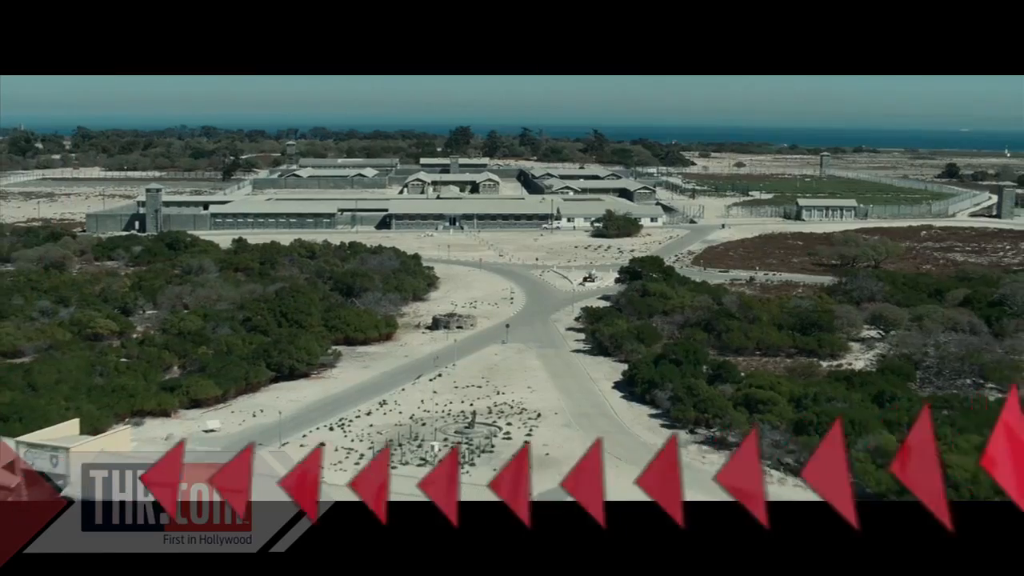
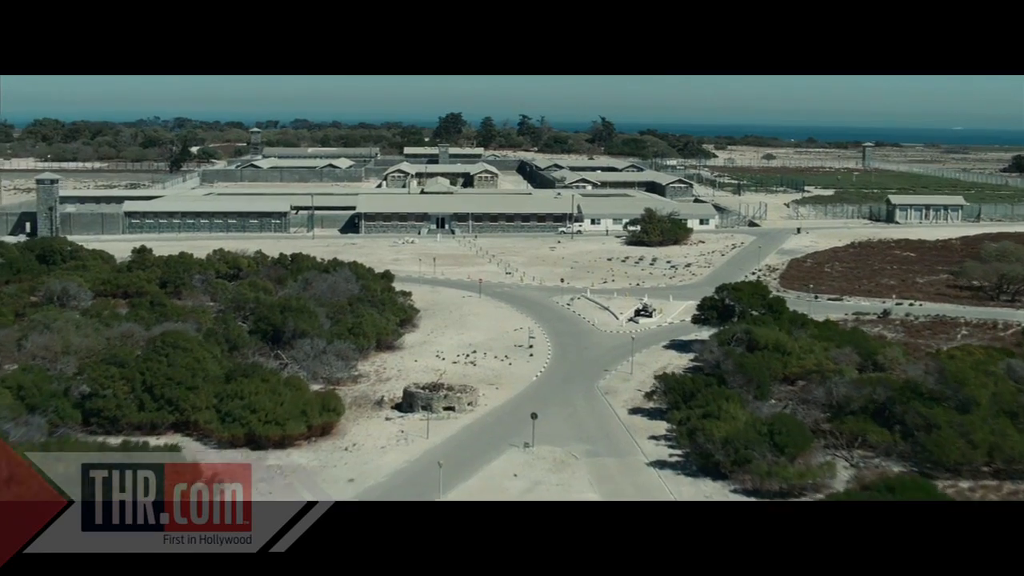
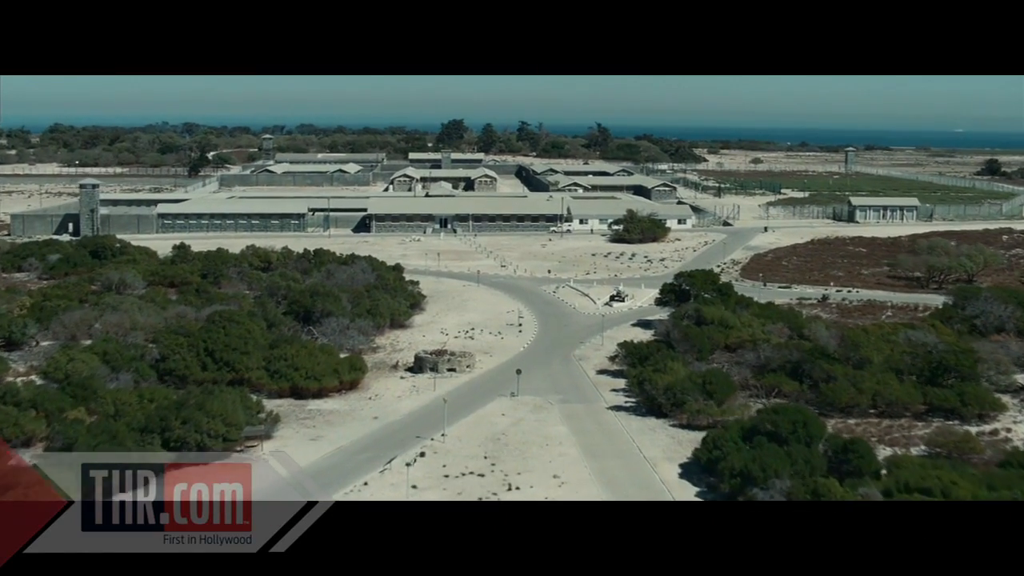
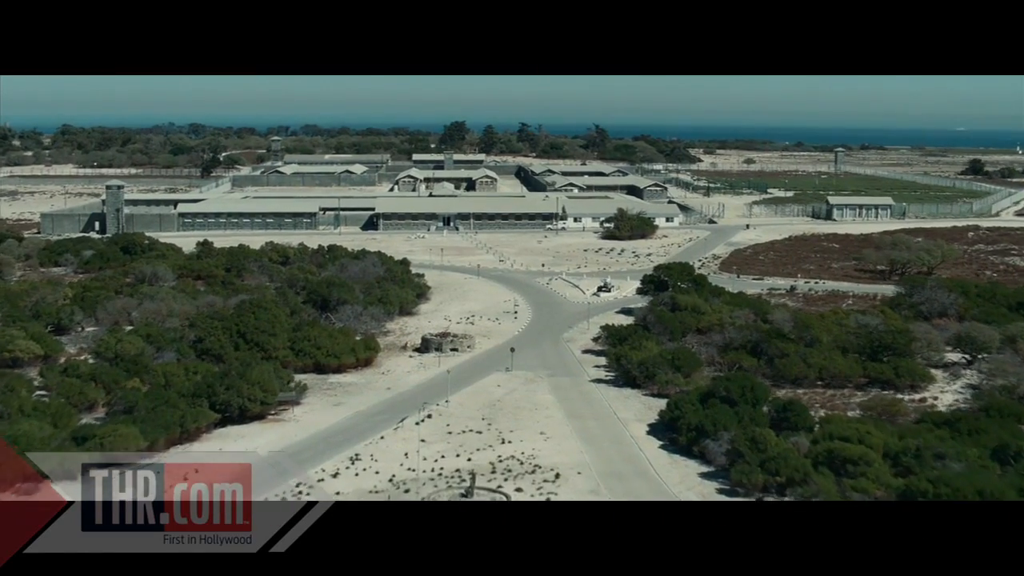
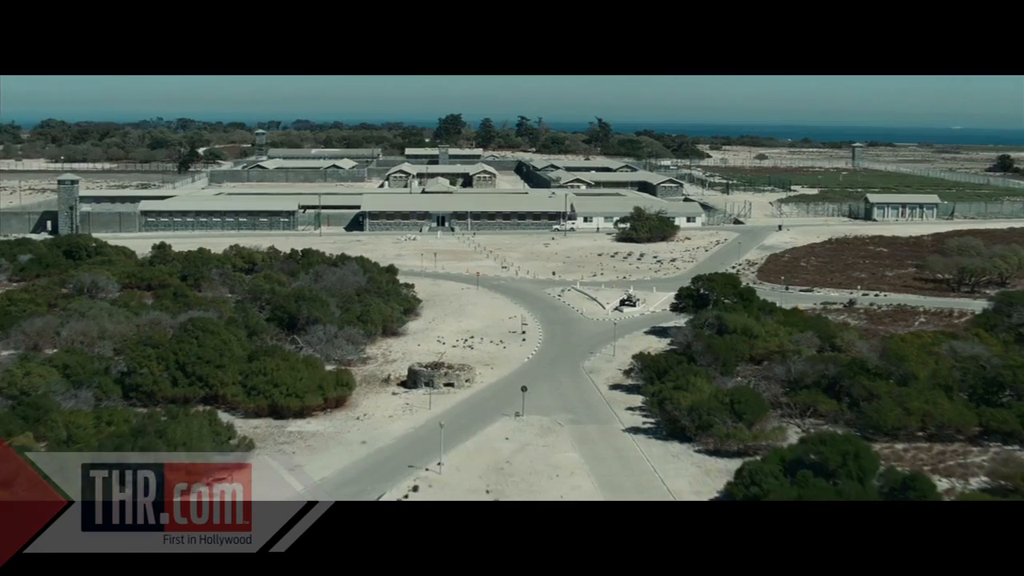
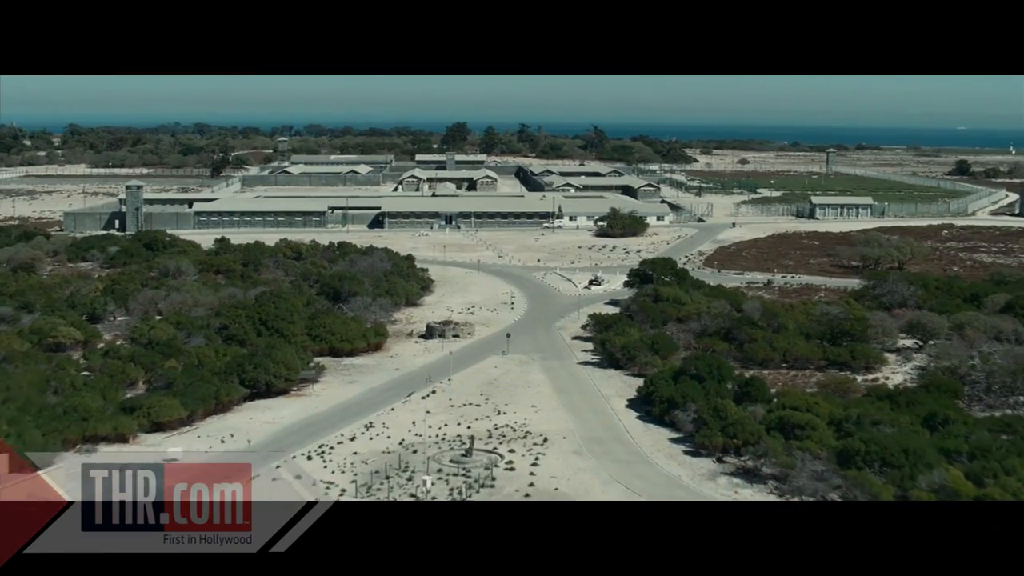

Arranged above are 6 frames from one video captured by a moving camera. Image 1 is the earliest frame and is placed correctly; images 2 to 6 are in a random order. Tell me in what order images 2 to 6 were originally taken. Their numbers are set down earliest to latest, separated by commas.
6, 4, 3, 5, 2
